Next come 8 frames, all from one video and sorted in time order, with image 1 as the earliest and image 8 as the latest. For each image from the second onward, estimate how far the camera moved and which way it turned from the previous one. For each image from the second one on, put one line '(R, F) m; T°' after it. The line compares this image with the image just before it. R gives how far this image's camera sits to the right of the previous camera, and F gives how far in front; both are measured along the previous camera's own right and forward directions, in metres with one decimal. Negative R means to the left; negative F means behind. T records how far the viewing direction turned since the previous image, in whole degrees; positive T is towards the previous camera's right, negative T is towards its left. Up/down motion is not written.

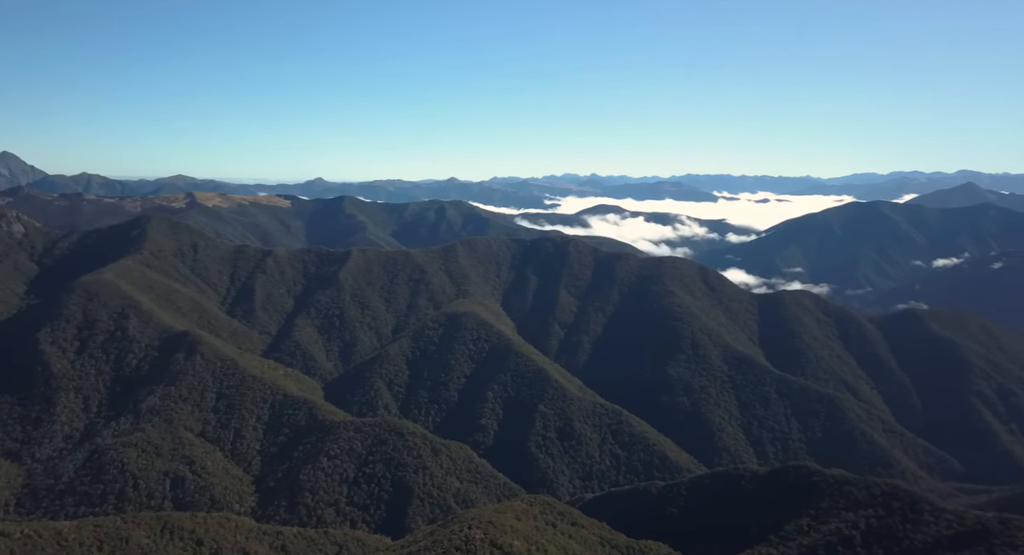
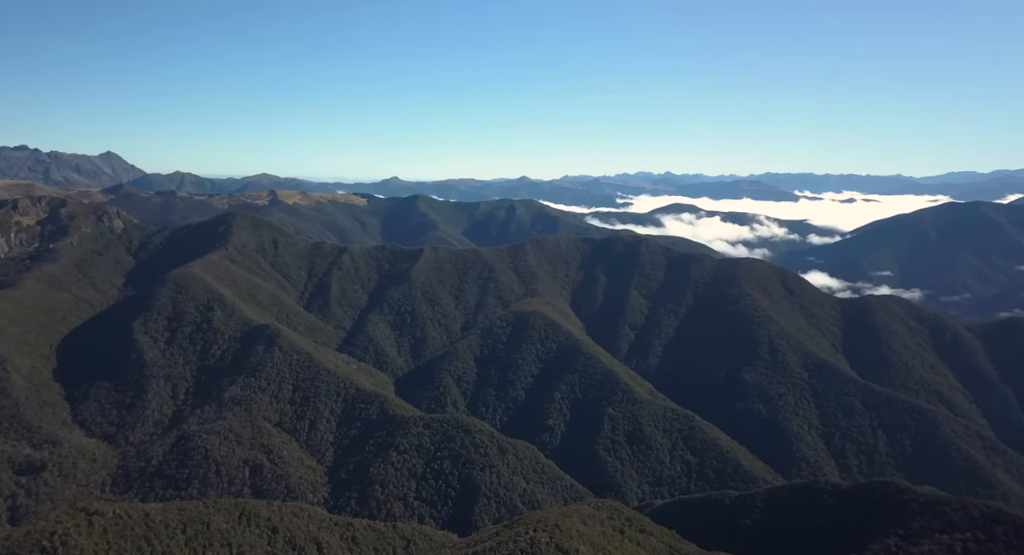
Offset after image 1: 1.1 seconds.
(+0.4, +1.2) m; -6°
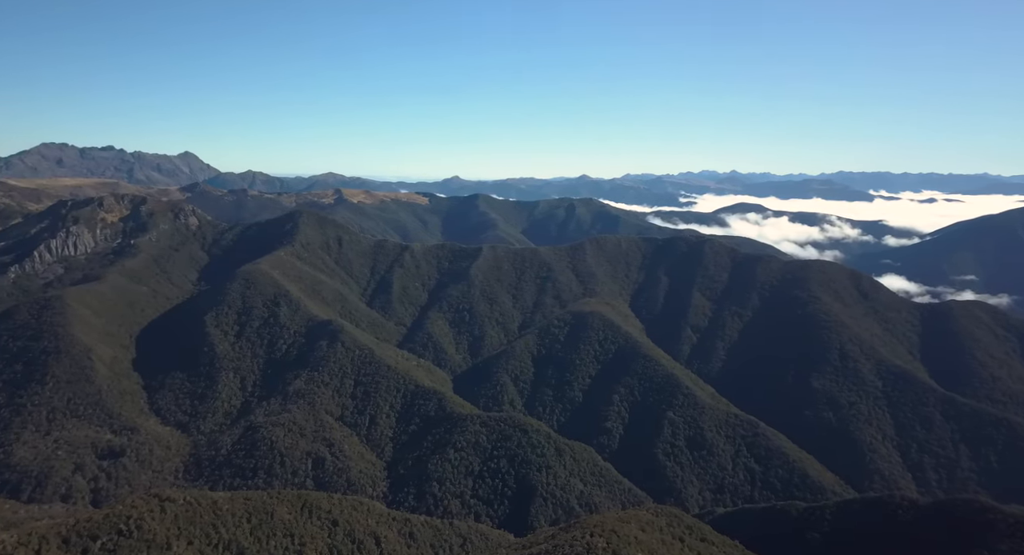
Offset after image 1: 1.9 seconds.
(+0.3, +1.0) m; -5°
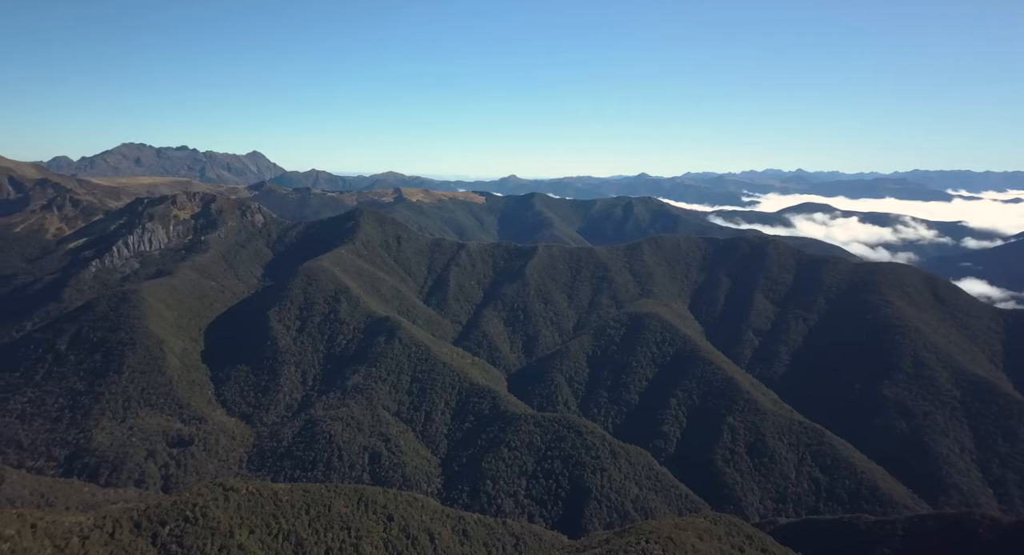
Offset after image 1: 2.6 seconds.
(+0.2, +0.9) m; -5°
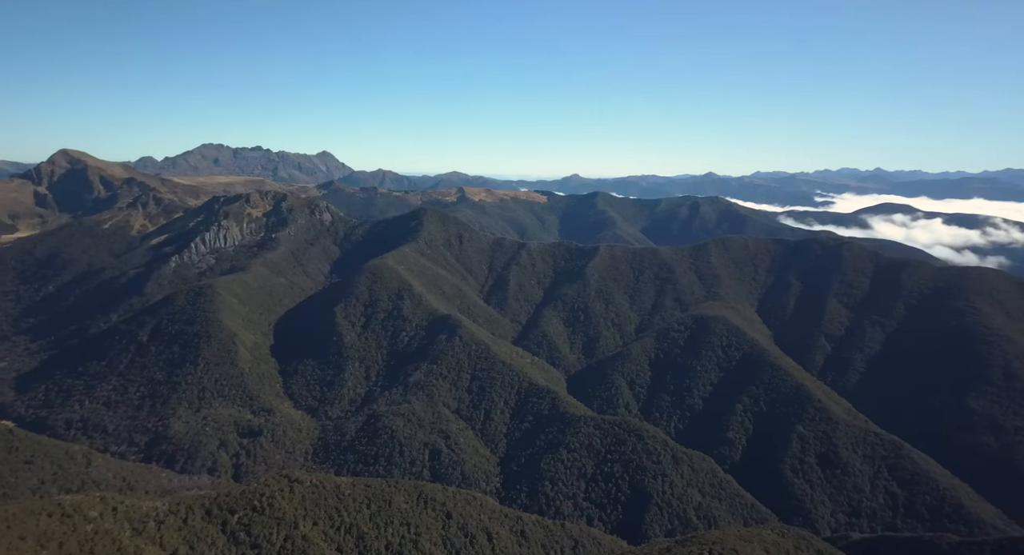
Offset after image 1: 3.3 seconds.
(+0.1, +1.0) m; -5°
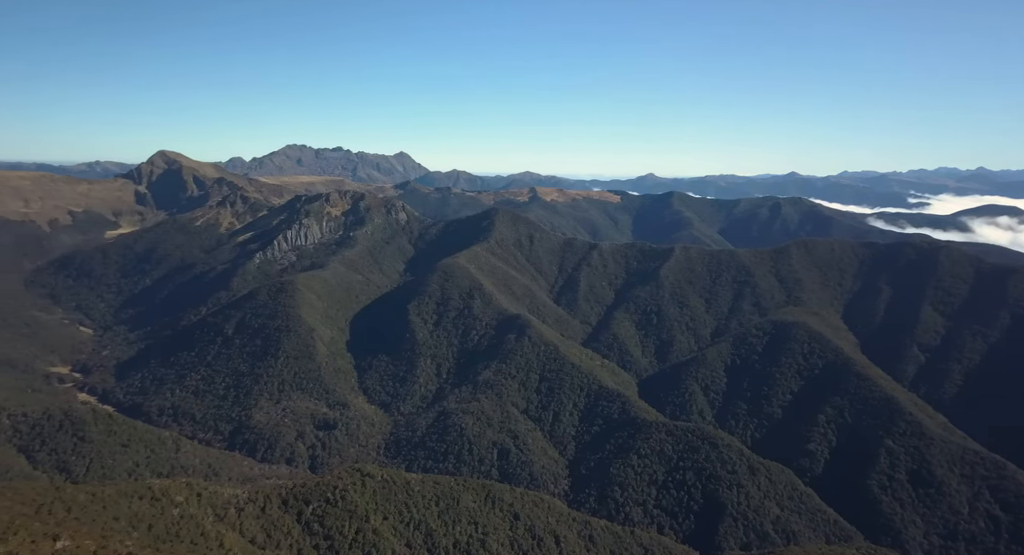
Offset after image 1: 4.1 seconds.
(+0.1, +1.3) m; -6°
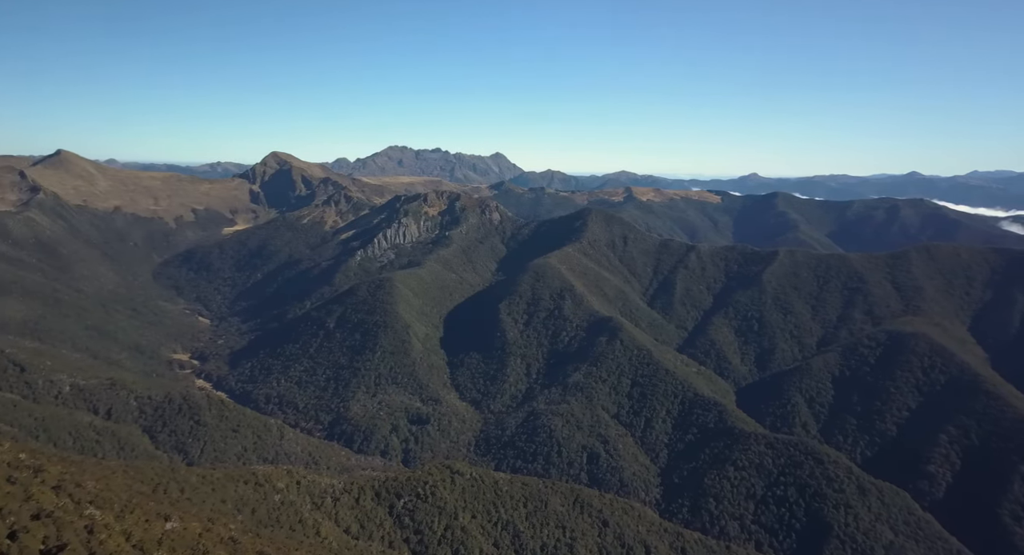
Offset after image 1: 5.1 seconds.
(-0.1, +1.9) m; -7°
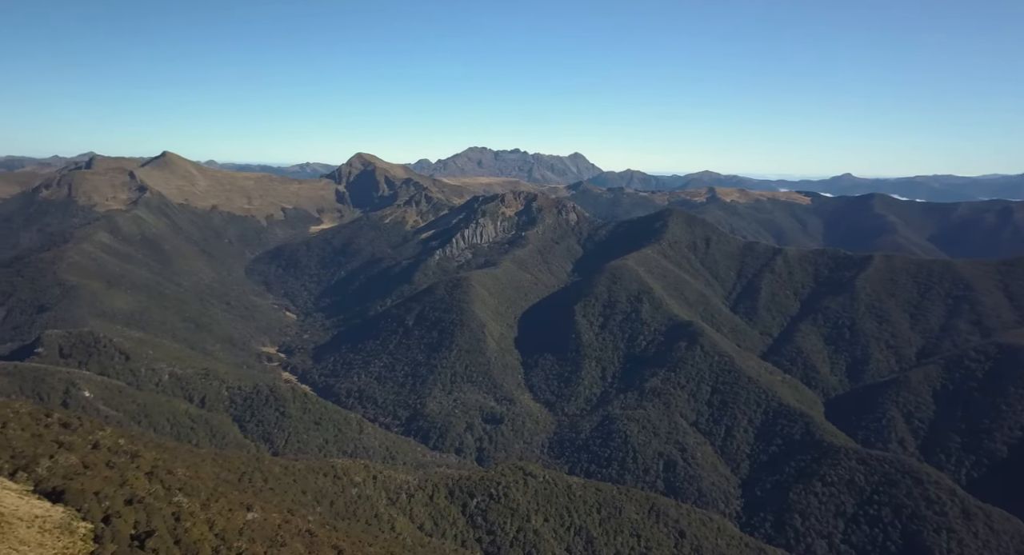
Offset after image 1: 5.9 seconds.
(-0.4, +1.7) m; -6°
